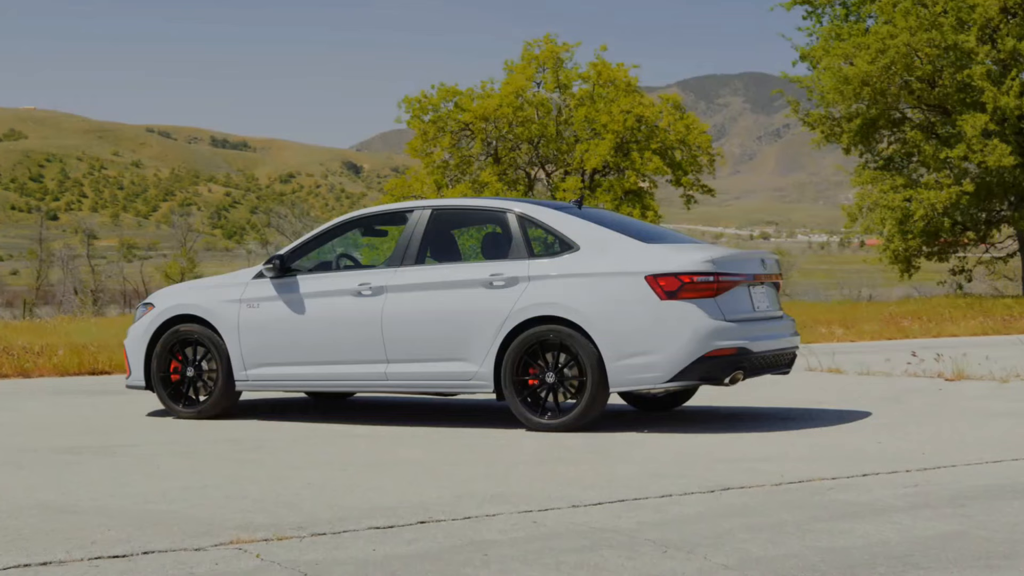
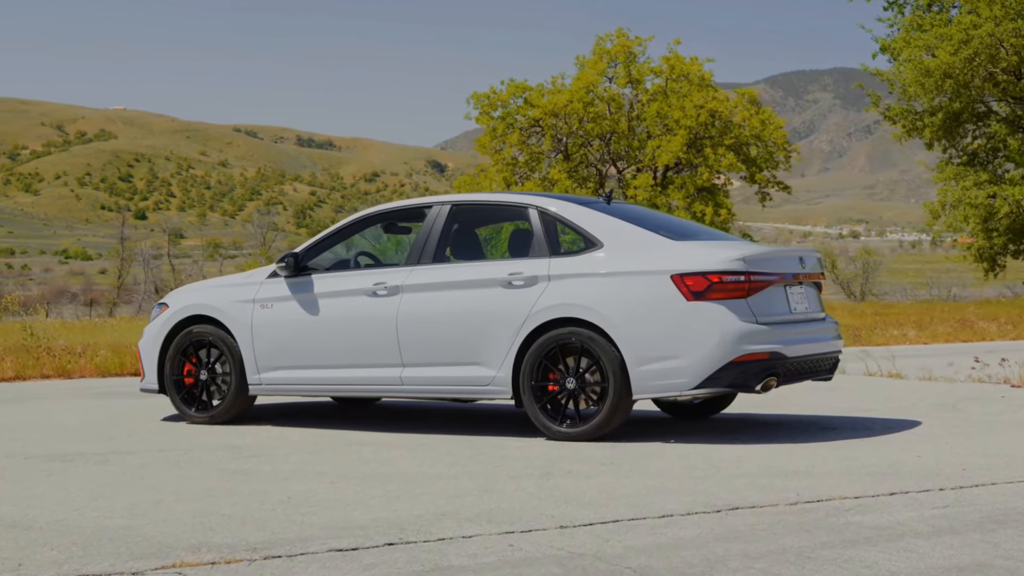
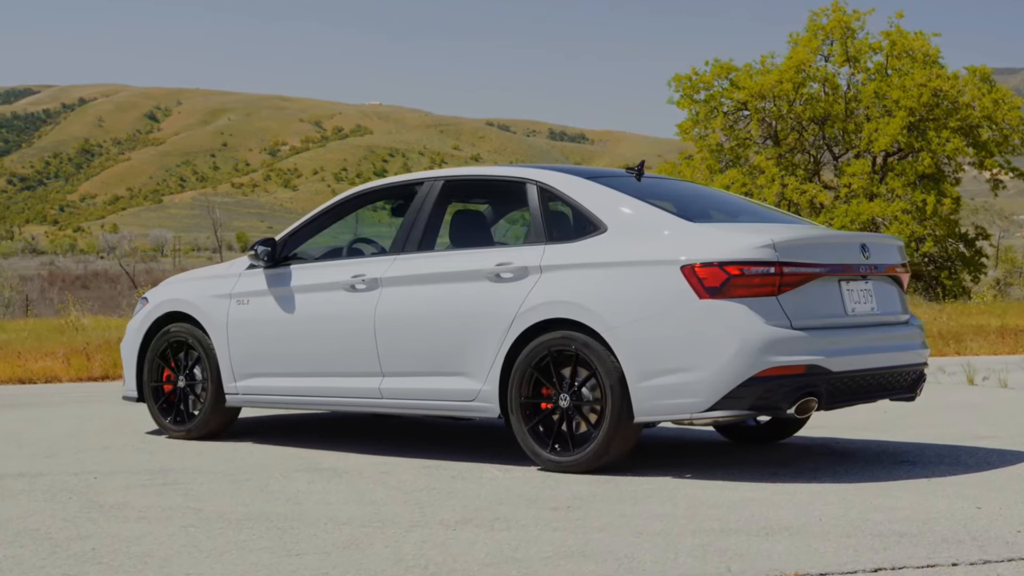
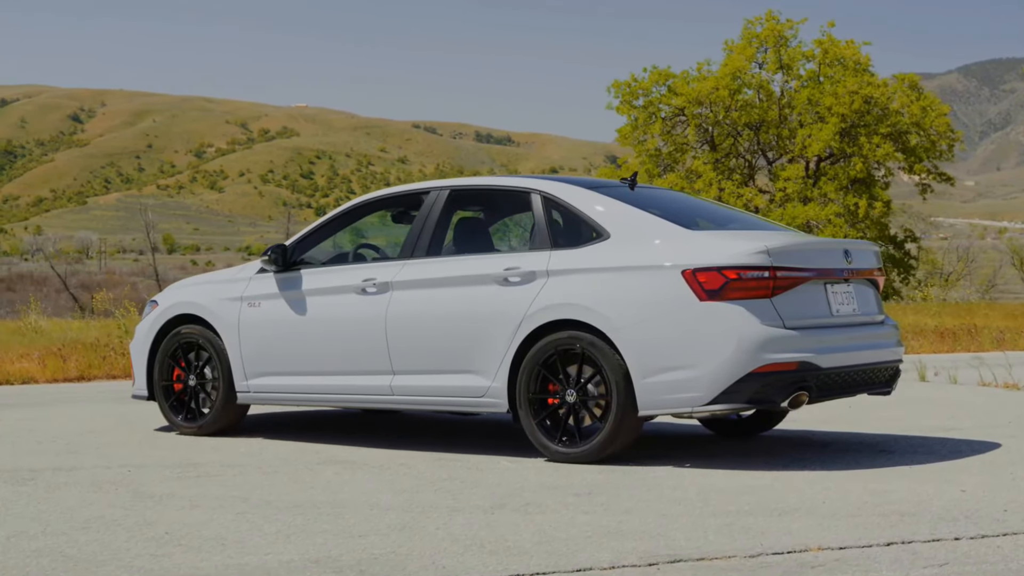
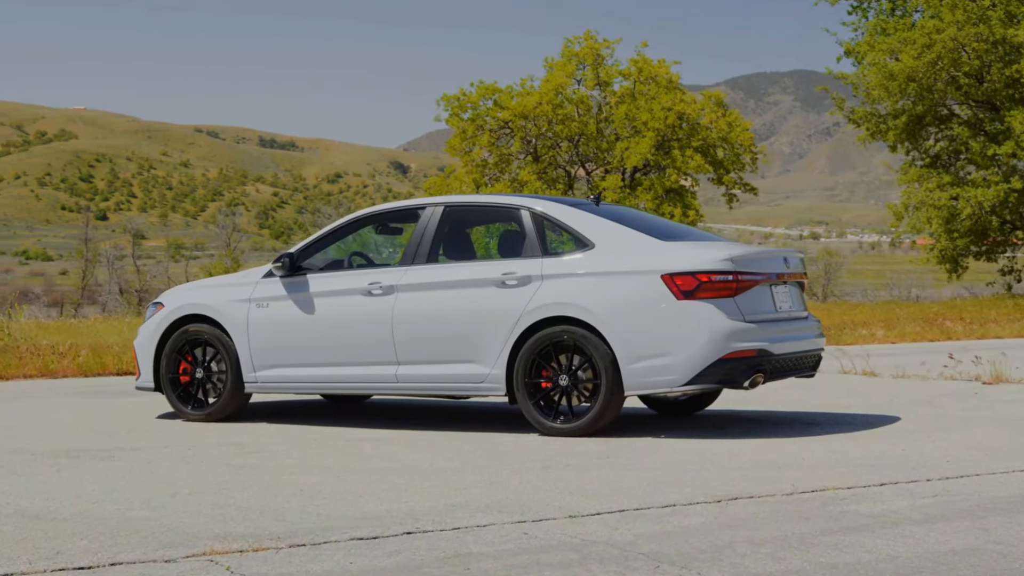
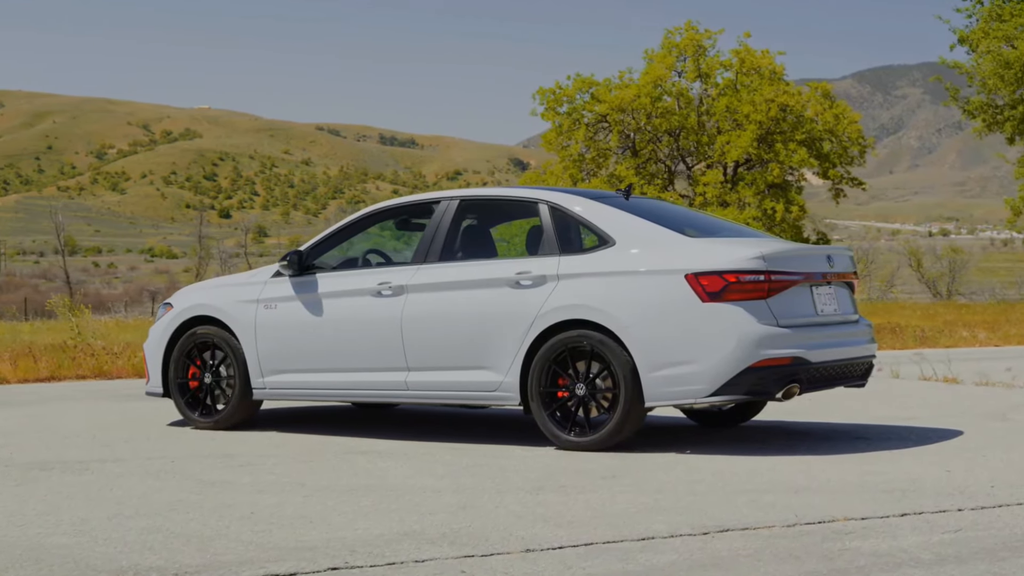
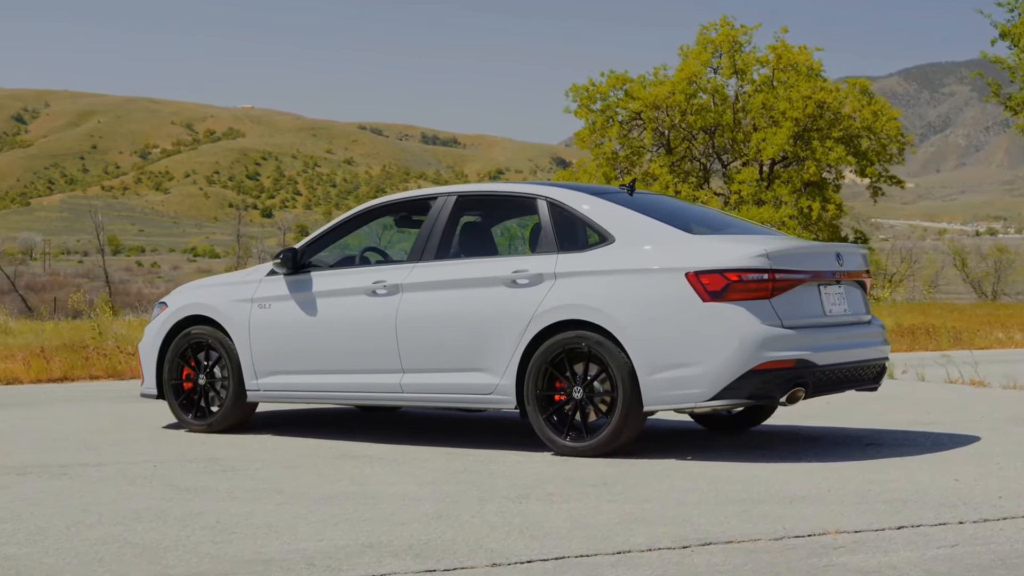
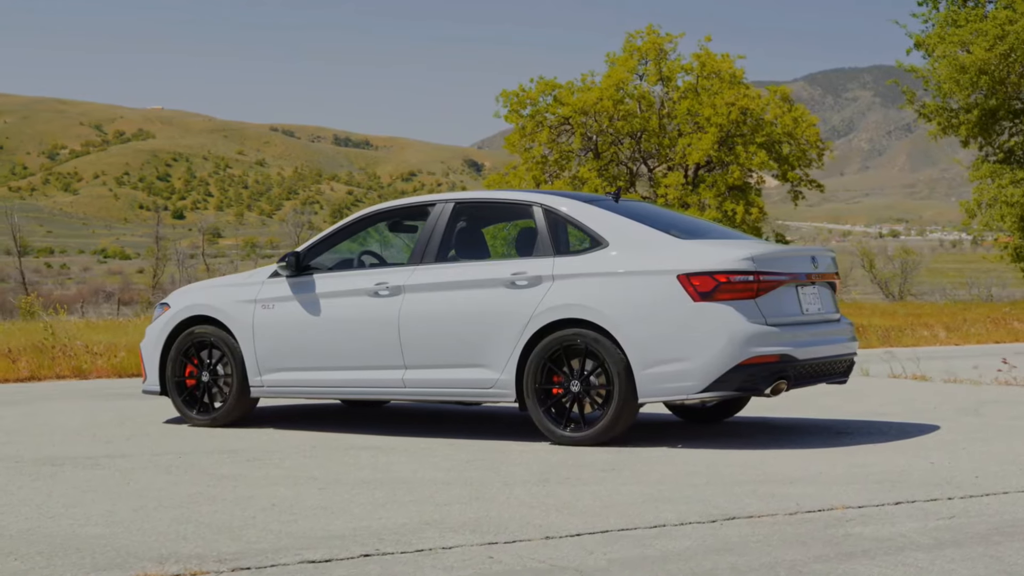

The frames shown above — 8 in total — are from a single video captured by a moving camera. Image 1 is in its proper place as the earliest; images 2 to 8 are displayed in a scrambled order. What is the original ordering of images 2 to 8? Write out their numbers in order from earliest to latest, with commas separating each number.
5, 2, 8, 6, 7, 4, 3
